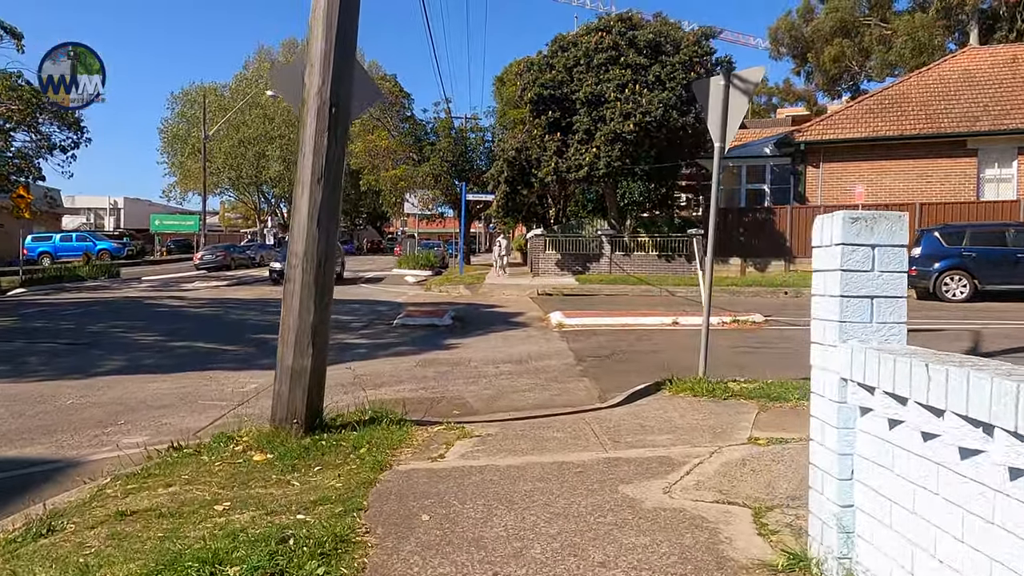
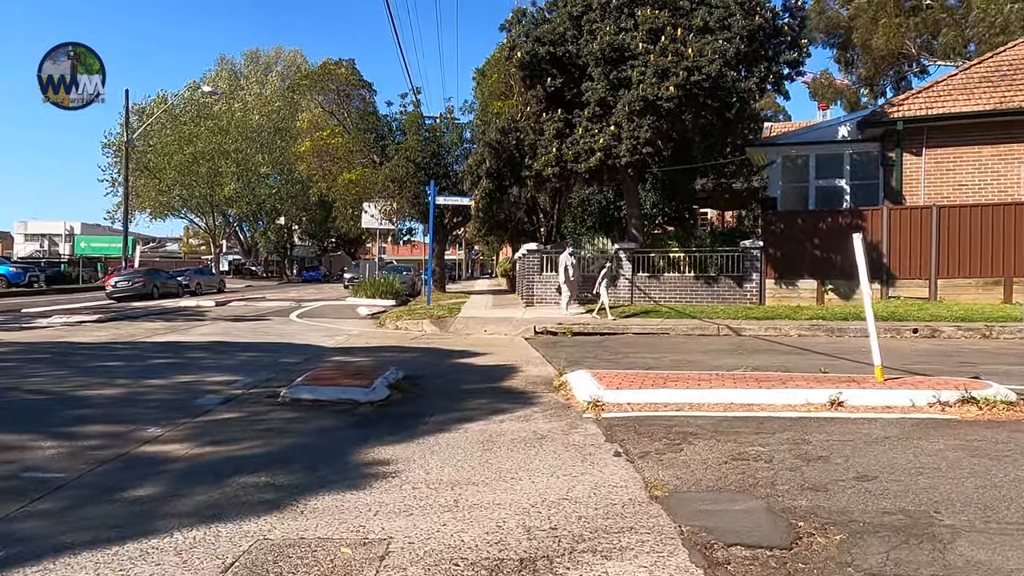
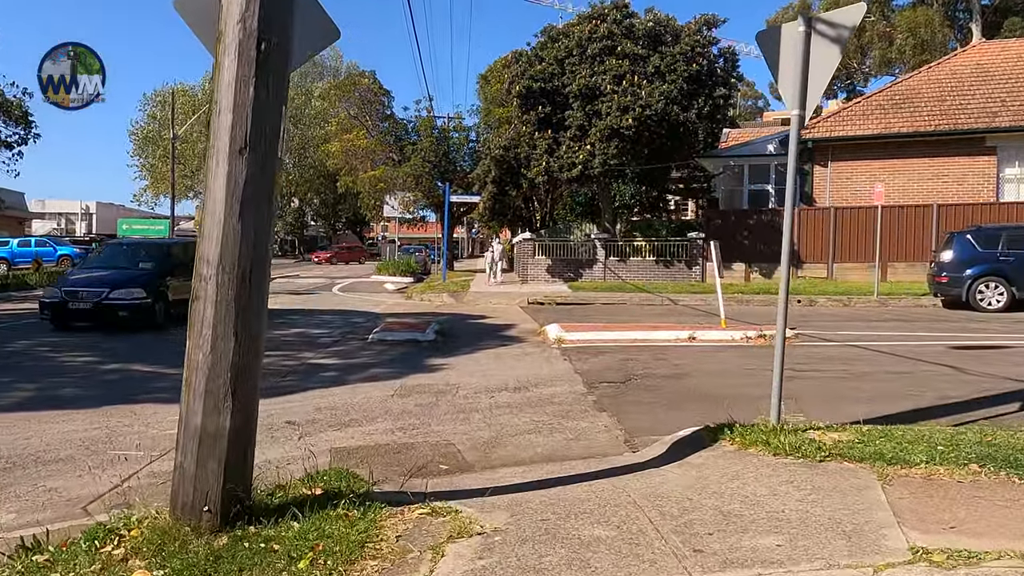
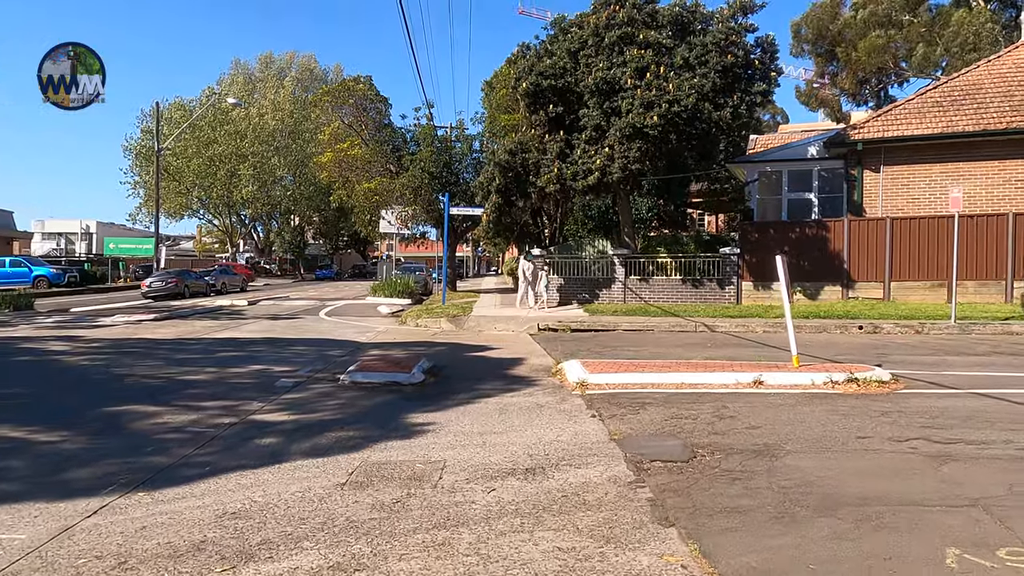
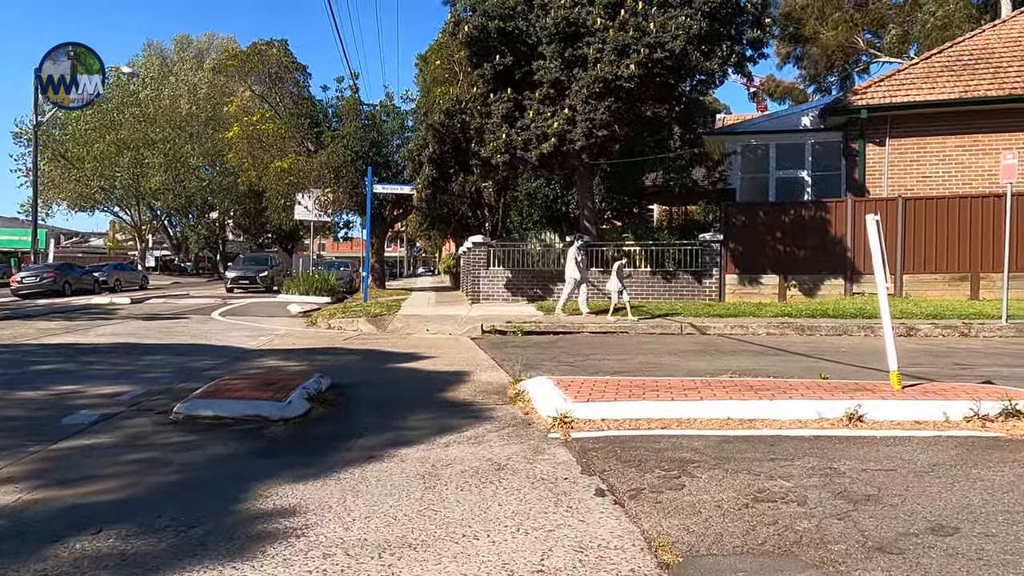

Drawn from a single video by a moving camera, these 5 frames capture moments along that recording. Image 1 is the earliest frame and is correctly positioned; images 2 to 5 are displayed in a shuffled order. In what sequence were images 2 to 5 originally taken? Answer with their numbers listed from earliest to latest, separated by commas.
3, 4, 2, 5
